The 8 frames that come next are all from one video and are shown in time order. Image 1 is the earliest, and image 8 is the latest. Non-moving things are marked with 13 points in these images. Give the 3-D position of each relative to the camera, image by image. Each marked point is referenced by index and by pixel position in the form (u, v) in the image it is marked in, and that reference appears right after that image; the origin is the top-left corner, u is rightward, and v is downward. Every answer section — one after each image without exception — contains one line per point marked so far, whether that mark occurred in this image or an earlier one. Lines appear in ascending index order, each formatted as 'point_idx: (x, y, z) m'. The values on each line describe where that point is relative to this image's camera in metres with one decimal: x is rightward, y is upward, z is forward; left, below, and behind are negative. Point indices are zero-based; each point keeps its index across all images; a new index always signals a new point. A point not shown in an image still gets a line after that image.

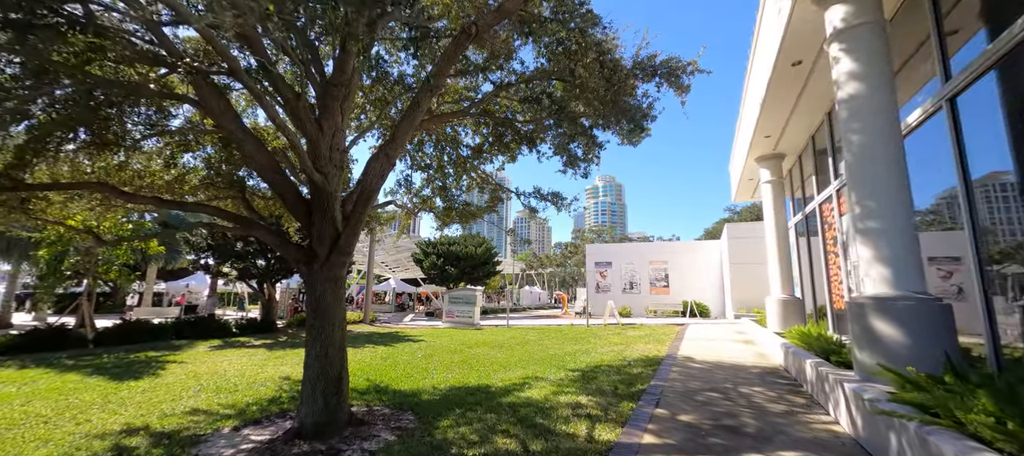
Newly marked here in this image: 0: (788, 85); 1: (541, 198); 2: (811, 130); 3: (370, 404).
0: (+4.6, +2.4, +6.3) m
1: (+0.7, +0.7, +8.4) m
2: (+6.3, +2.1, +7.9) m
3: (-2.1, -2.6, +5.6) m
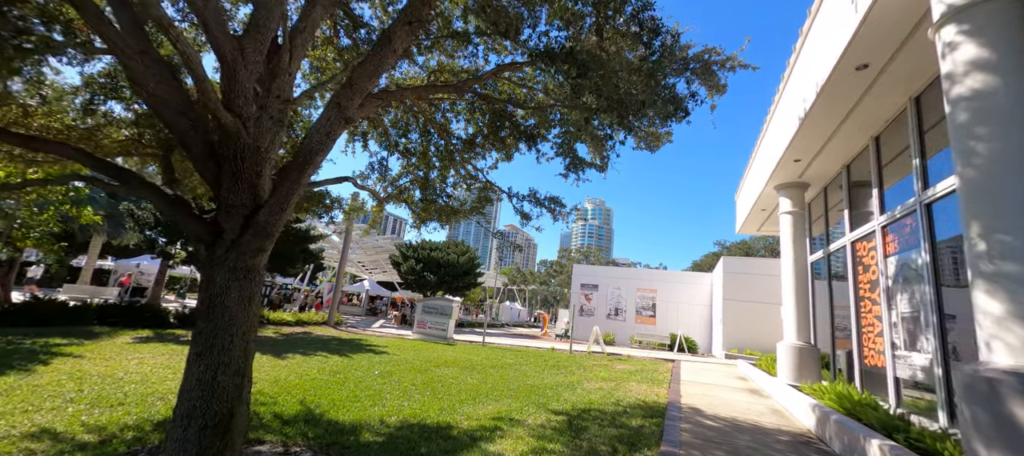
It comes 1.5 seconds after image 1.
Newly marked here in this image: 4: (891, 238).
0: (+4.7, +1.9, +5.3) m
1: (+0.5, +0.5, +7.2) m
2: (+6.3, +1.3, +7.0) m
3: (-2.5, -2.4, +4.2) m
4: (+5.6, -0.2, +5.6) m
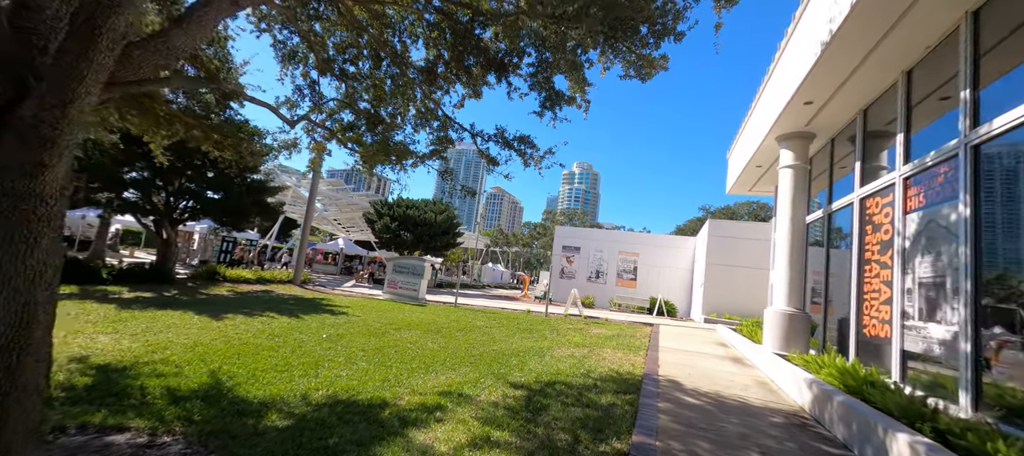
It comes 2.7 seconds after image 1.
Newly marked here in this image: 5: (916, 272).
0: (+4.2, +2.5, +4.2) m
1: (-0.1, +1.4, +6.1) m
2: (+5.7, +2.1, +6.0) m
3: (-3.0, -1.8, +3.2) m
4: (+5.1, +0.5, +4.7) m
5: (+4.9, -0.5, +4.5) m
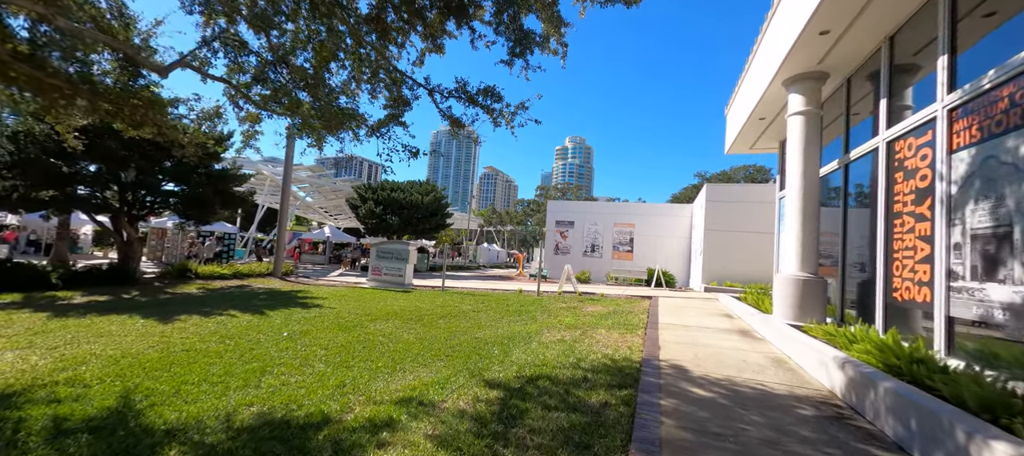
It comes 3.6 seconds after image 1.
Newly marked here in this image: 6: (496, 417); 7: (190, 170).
0: (+3.7, +3.0, +3.3) m
1: (-0.6, +1.7, +5.2) m
2: (+5.2, +2.8, +5.1) m
3: (-3.3, -1.7, +2.4) m
4: (+4.6, +1.1, +3.8) m
5: (+4.5, +0.1, +3.7) m
6: (-0.1, -1.6, +3.3) m
7: (-11.0, +2.0, +12.8) m
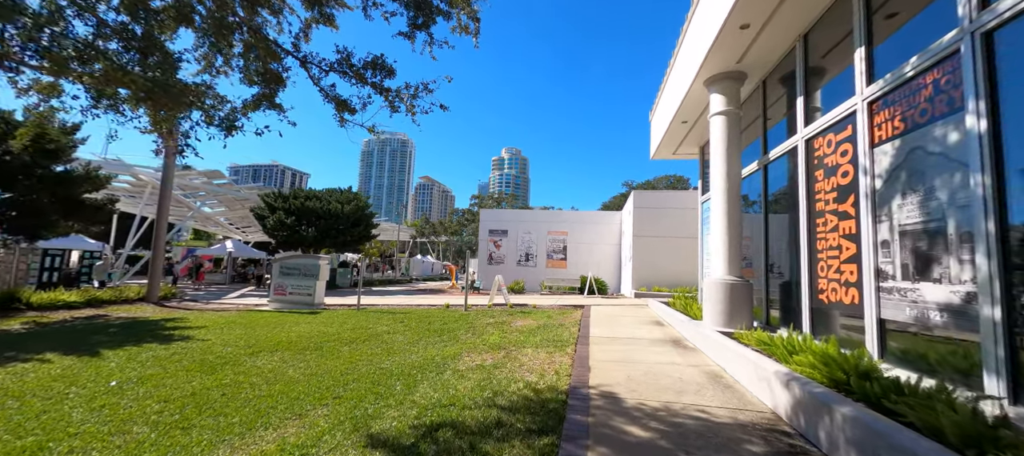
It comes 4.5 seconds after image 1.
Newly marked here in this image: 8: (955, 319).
0: (+2.8, +3.1, +3.0) m
1: (-1.7, +1.7, +4.1) m
2: (+4.0, +2.8, +5.0) m
3: (-3.9, -1.7, +0.9) m
4: (+3.7, +1.1, +3.7) m
5: (+3.6, +0.1, +3.5) m
6: (-0.9, -1.7, +2.3) m
7: (-13.3, +1.5, +10.0) m
8: (+3.5, -0.7, +2.9) m
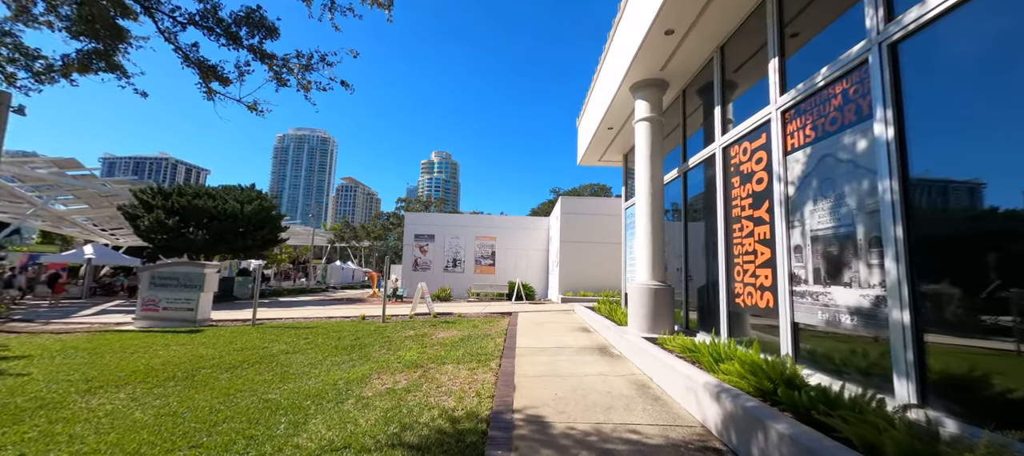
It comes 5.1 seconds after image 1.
0: (+2.1, +3.0, +3.0) m
1: (-2.5, +1.7, +3.3) m
2: (+3.0, +2.7, +5.2) m
3: (-4.1, -1.7, -0.4) m
4: (+2.9, +1.0, +3.8) m
5: (+2.9, 0.0, +3.6) m
6: (-1.4, -1.6, +1.5) m
7: (-14.9, +1.6, +6.9) m
8: (+2.8, -0.8, +3.0) m
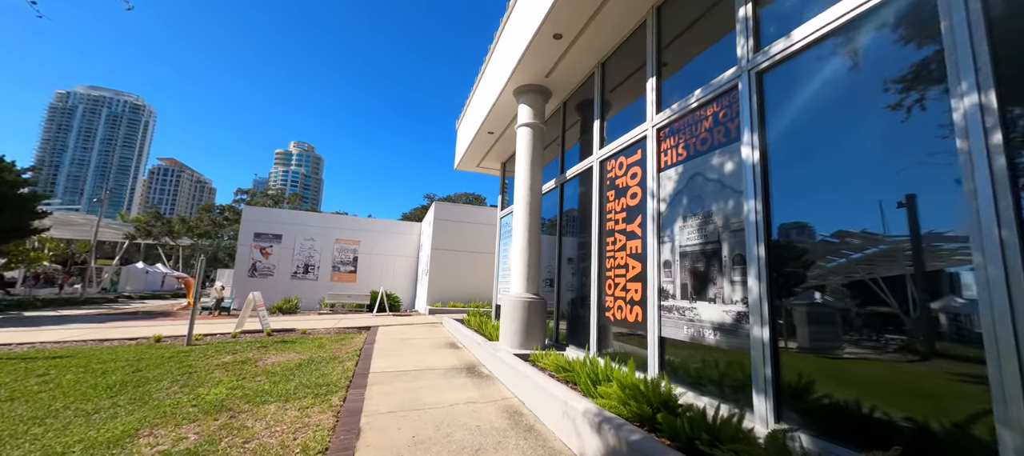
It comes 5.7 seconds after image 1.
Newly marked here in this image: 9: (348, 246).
0: (+1.3, +2.9, +3.0) m
1: (-3.2, +1.8, +1.7) m
2: (+1.3, +2.5, +5.3) m
3: (-3.7, -1.3, -2.4) m
4: (+1.7, +0.9, +3.9) m
5: (+1.6, -0.1, +3.7) m
6: (-1.7, -1.5, +0.3) m
7: (-16.1, +2.5, +1.0) m
8: (+1.7, -0.9, +3.1) m
9: (-8.0, -0.8, +18.2) m
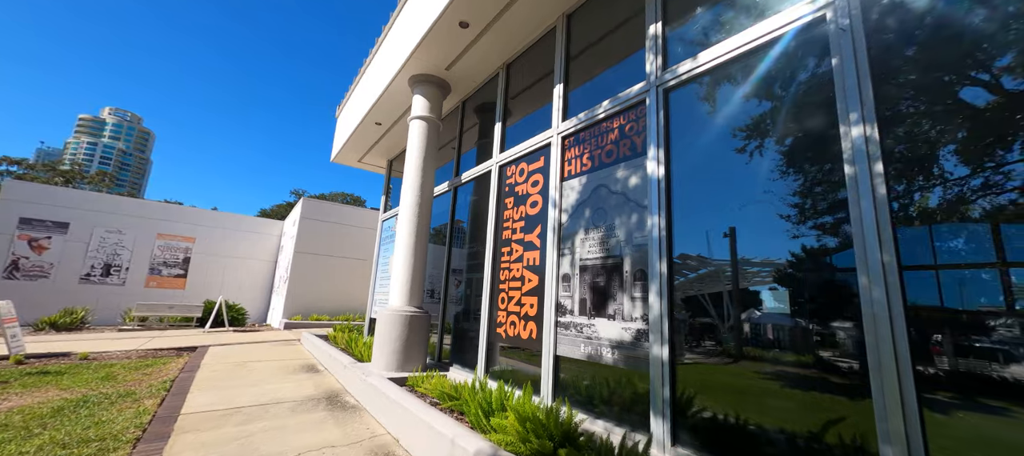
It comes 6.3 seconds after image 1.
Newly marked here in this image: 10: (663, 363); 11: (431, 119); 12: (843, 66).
0: (+0.7, +2.8, +2.9) m
1: (-3.3, +2.1, +0.2) m
2: (0.0, +2.4, +5.1) m
3: (-2.7, -1.0, -3.9) m
4: (+0.6, +0.8, +3.8) m
5: (+0.6, -0.2, +3.5) m
6: (-1.6, -1.3, -0.8) m
7: (-15.3, +3.6, -4.3) m
8: (+0.9, -1.0, +2.9) m
9: (-13.0, -0.6, +14.5) m
10: (+1.1, -0.9, +2.6) m
11: (-1.2, +1.6, +5.8) m
12: (+1.8, +0.9, +2.0) m
